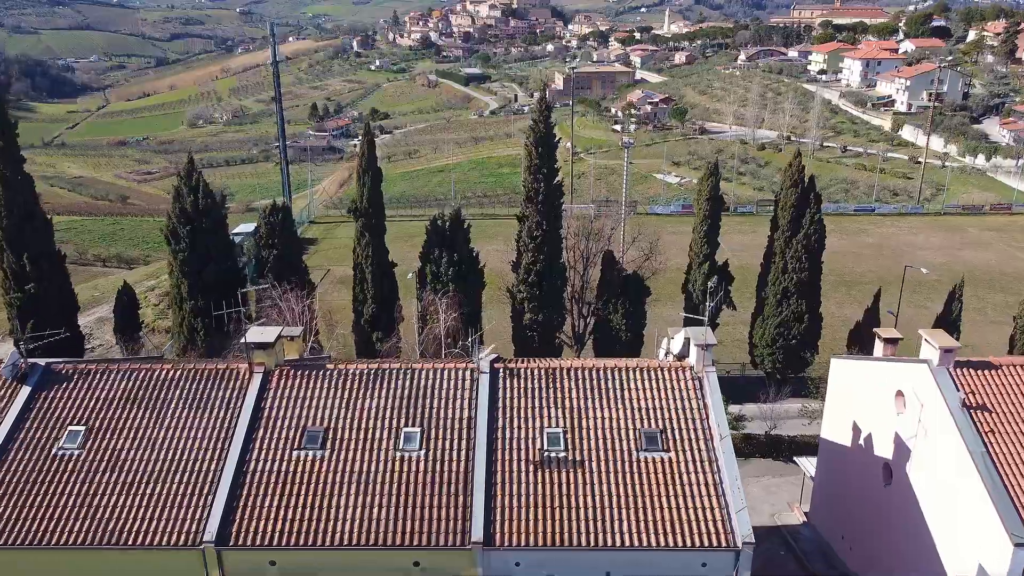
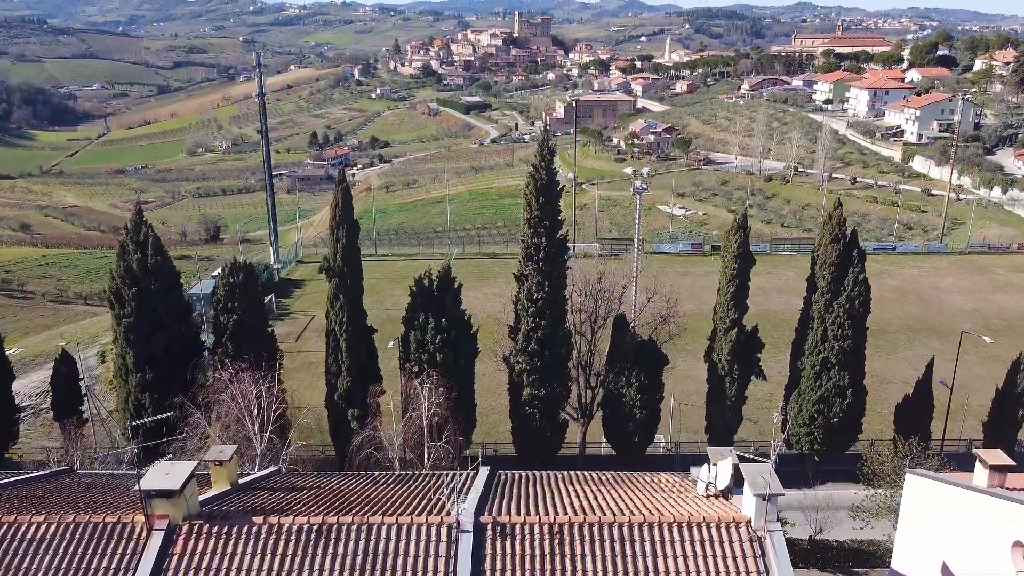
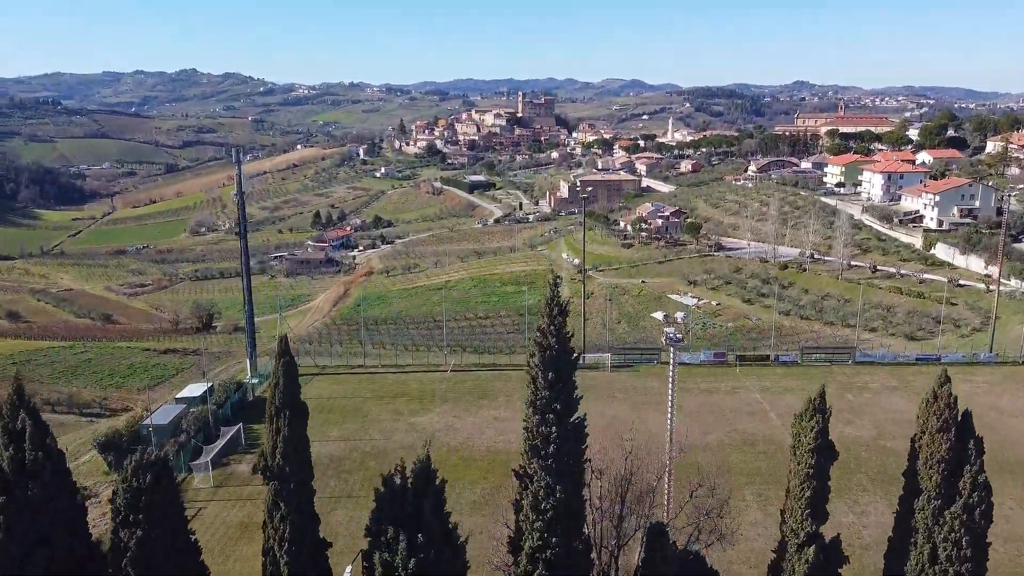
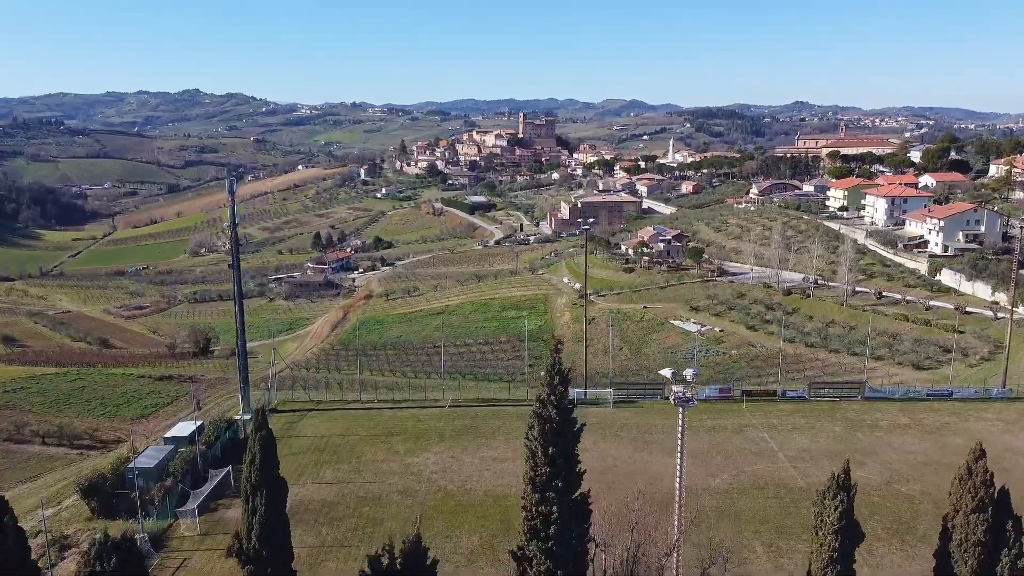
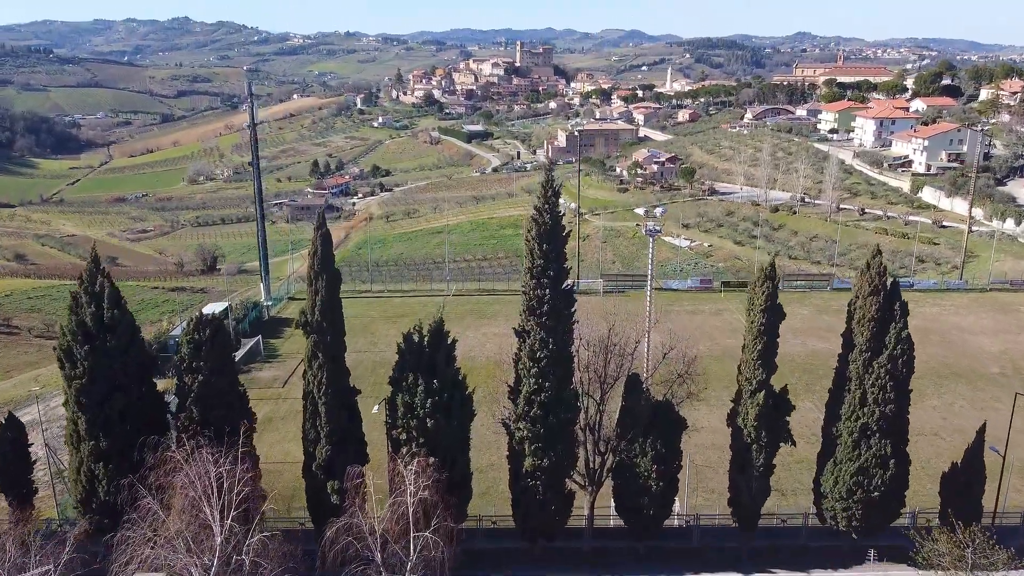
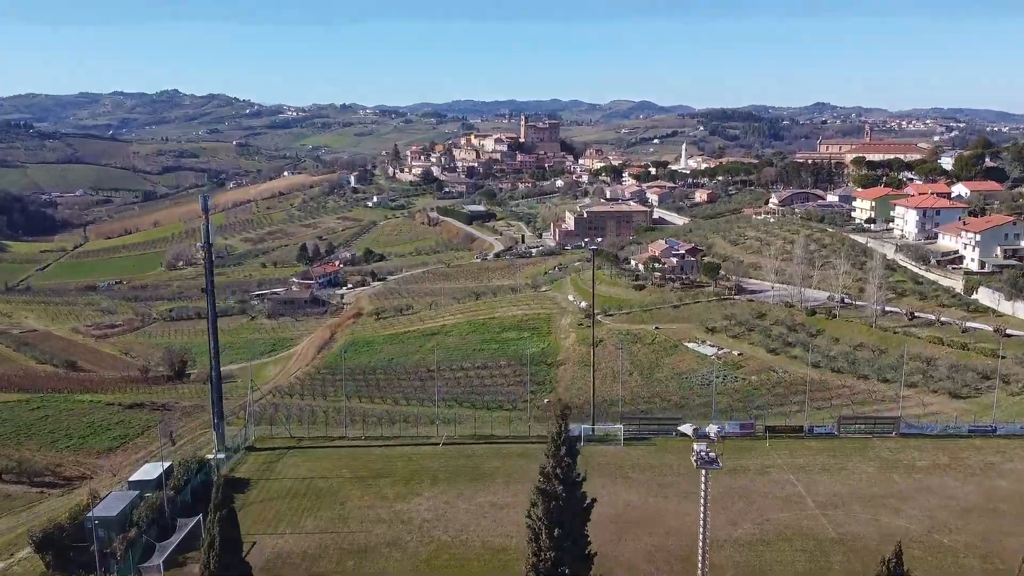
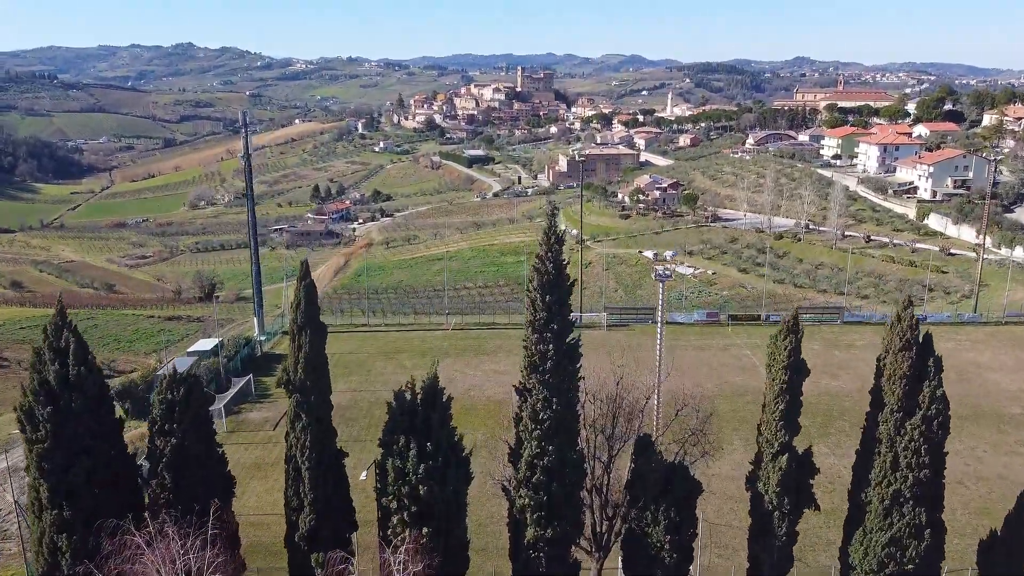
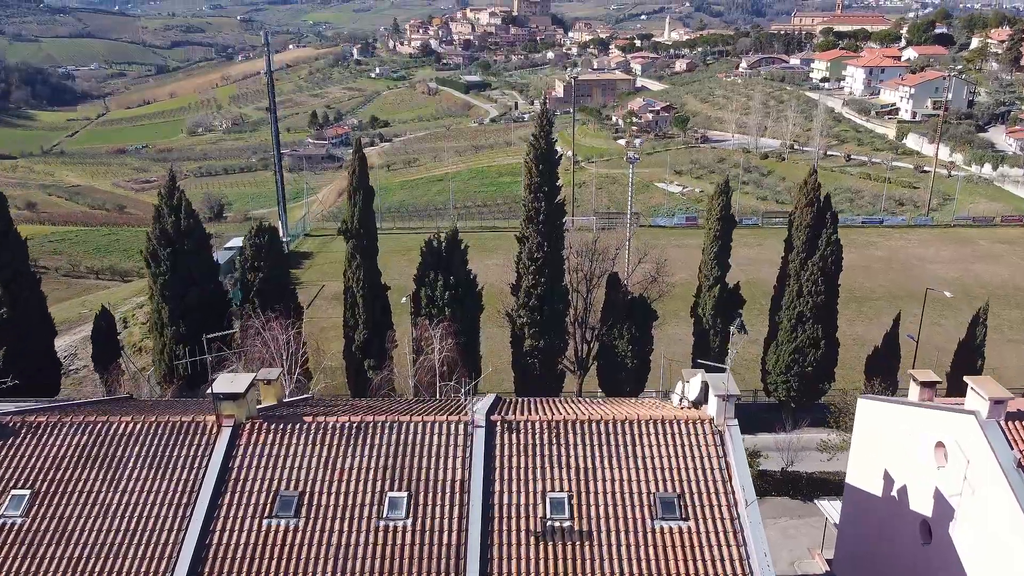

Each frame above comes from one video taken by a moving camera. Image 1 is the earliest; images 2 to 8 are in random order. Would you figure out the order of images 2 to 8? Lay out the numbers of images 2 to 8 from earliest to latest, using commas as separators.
8, 2, 5, 7, 3, 4, 6
